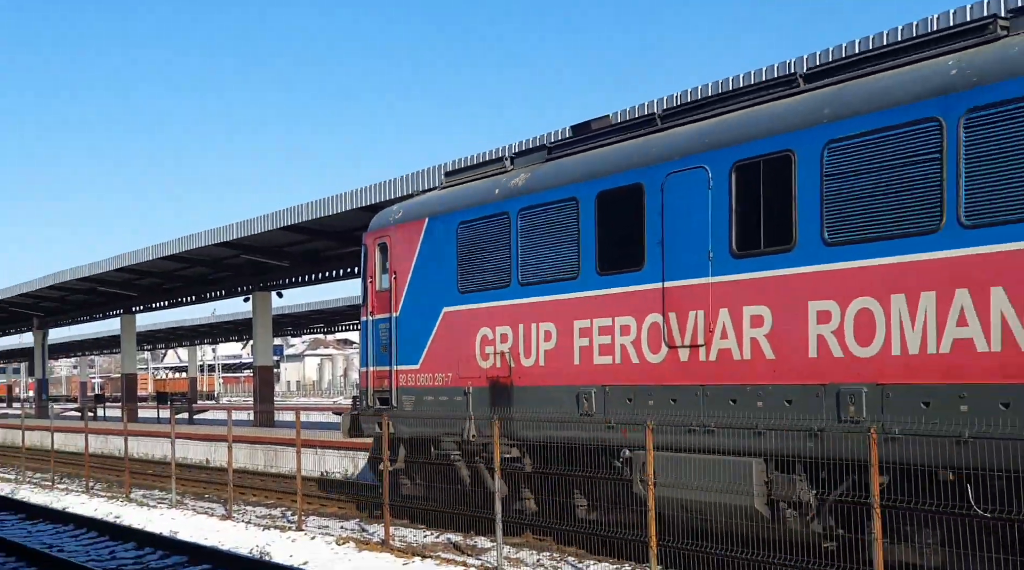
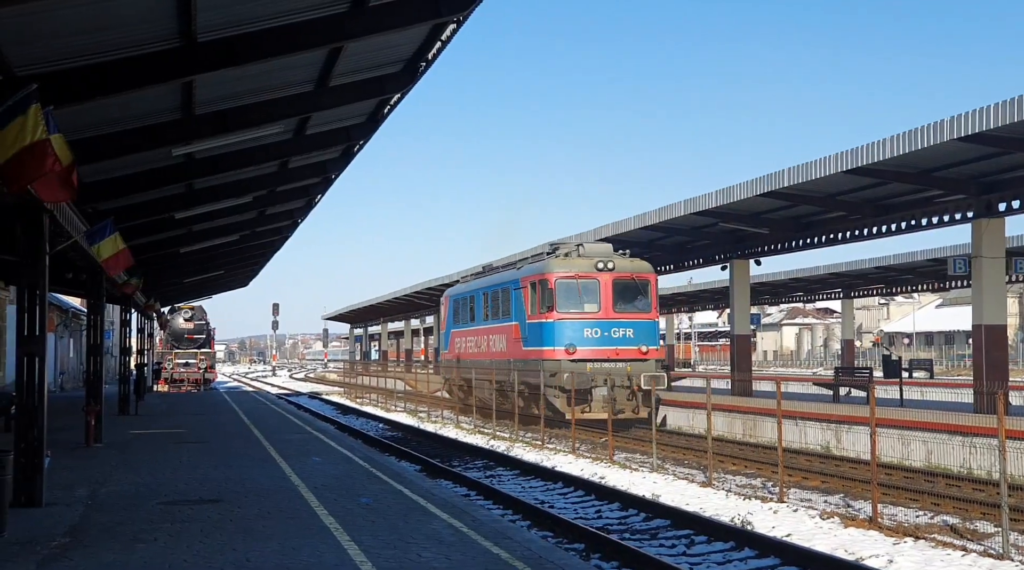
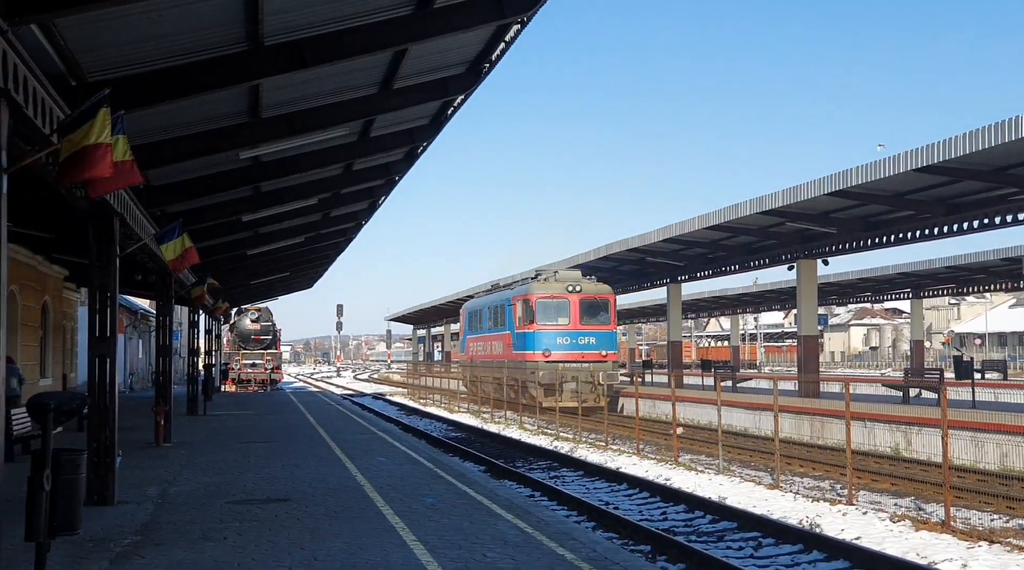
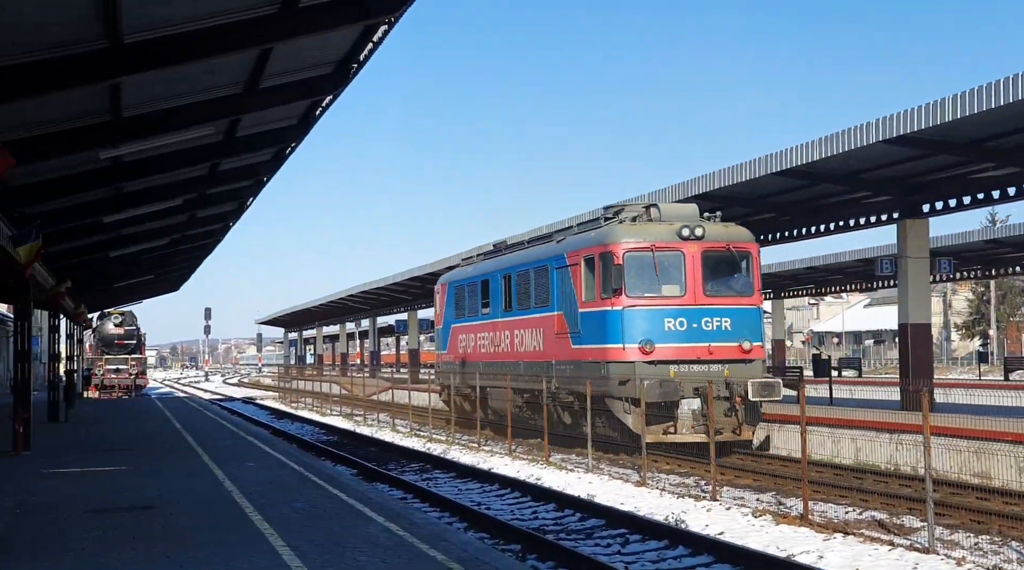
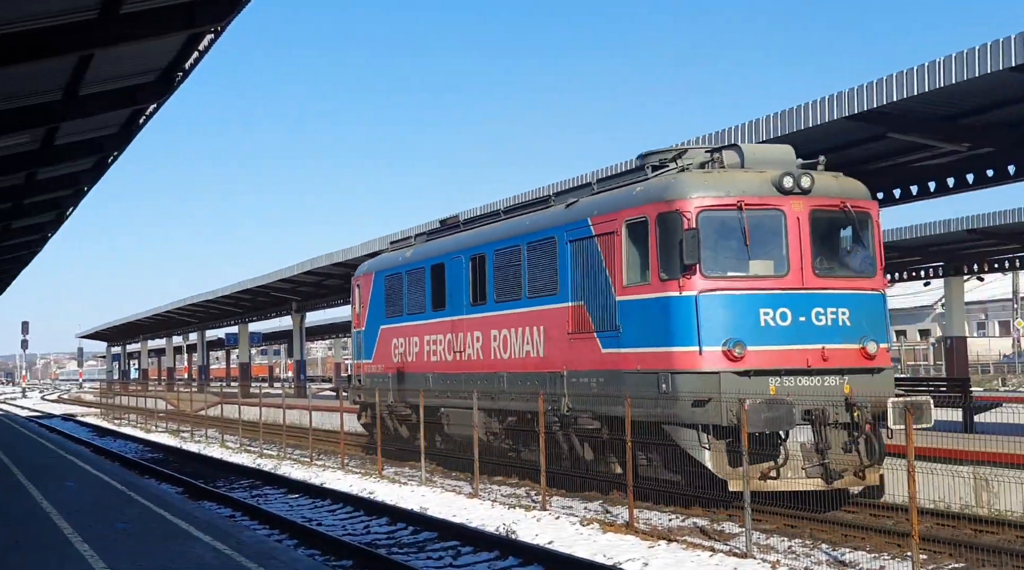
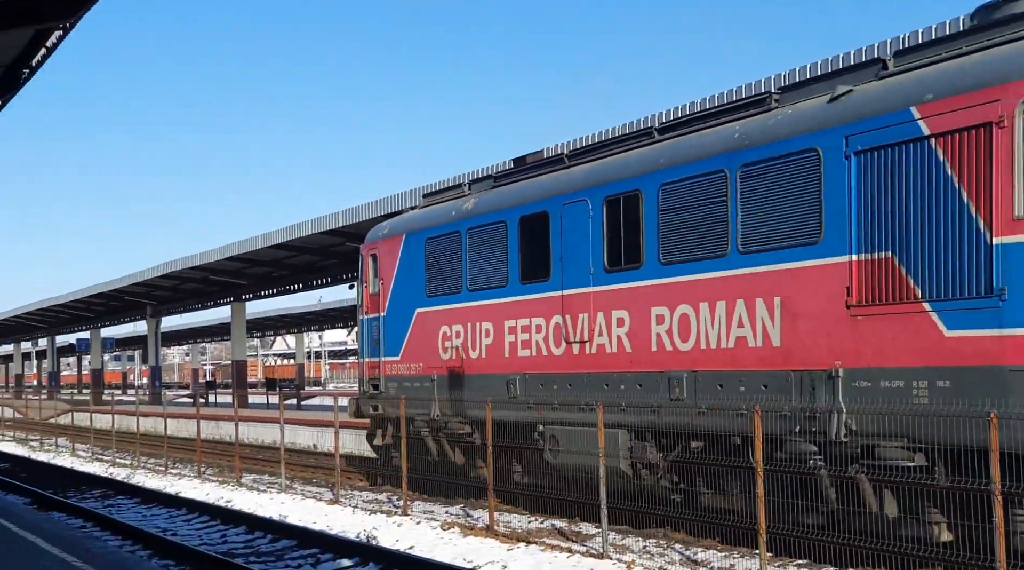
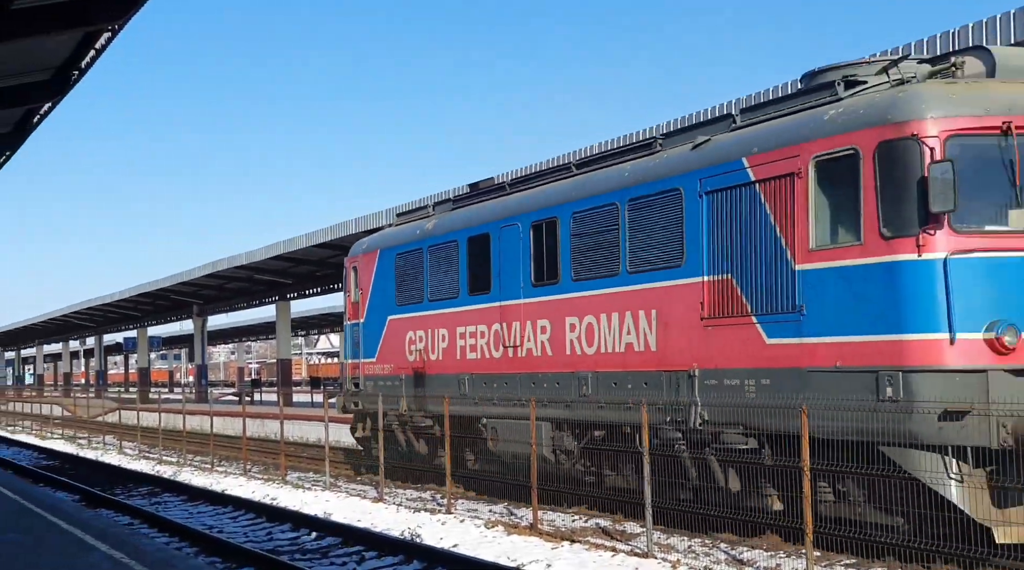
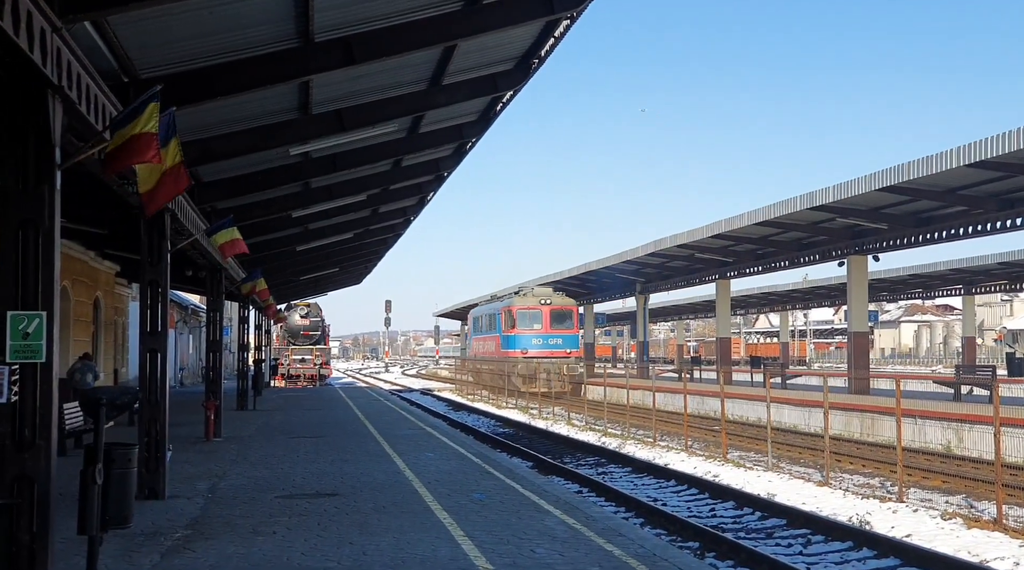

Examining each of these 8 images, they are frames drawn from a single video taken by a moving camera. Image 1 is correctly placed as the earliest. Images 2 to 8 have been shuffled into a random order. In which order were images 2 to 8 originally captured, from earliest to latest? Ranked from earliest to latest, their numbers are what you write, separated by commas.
6, 7, 5, 4, 2, 3, 8
